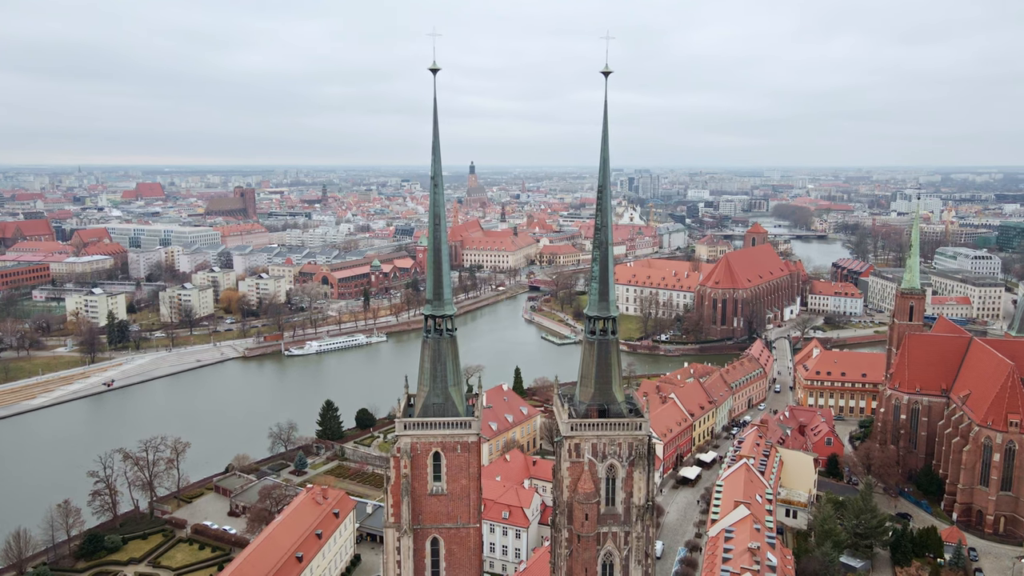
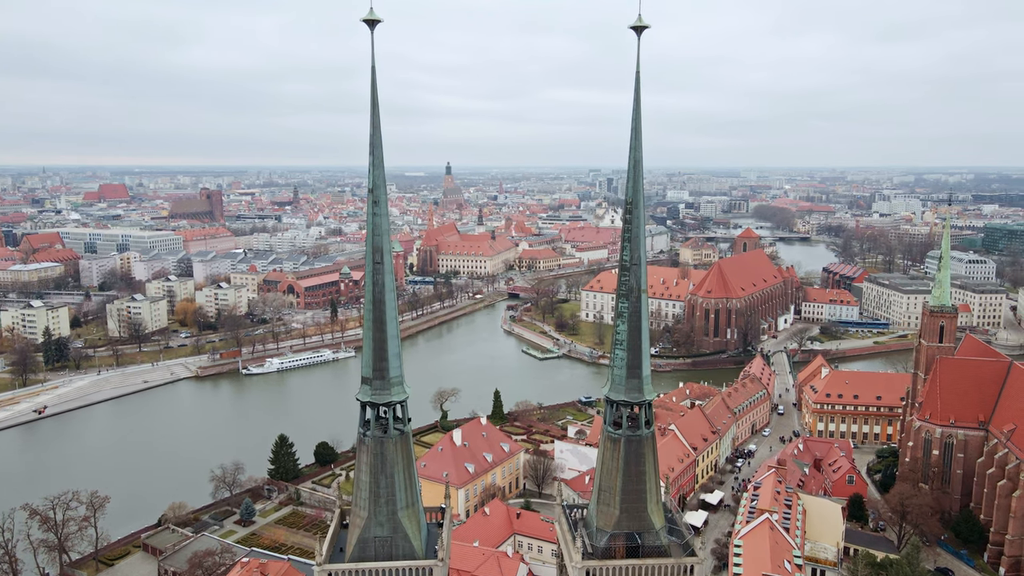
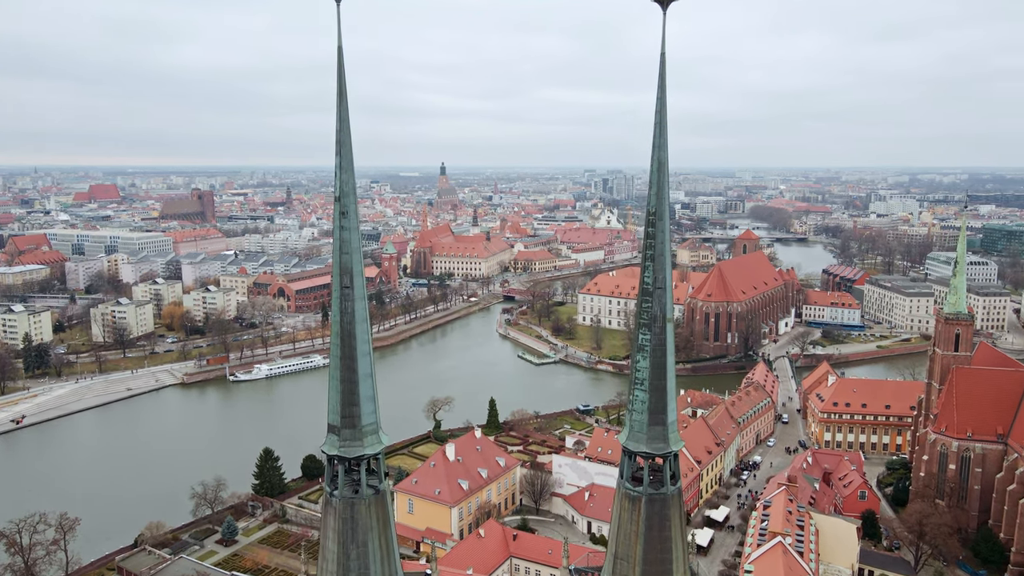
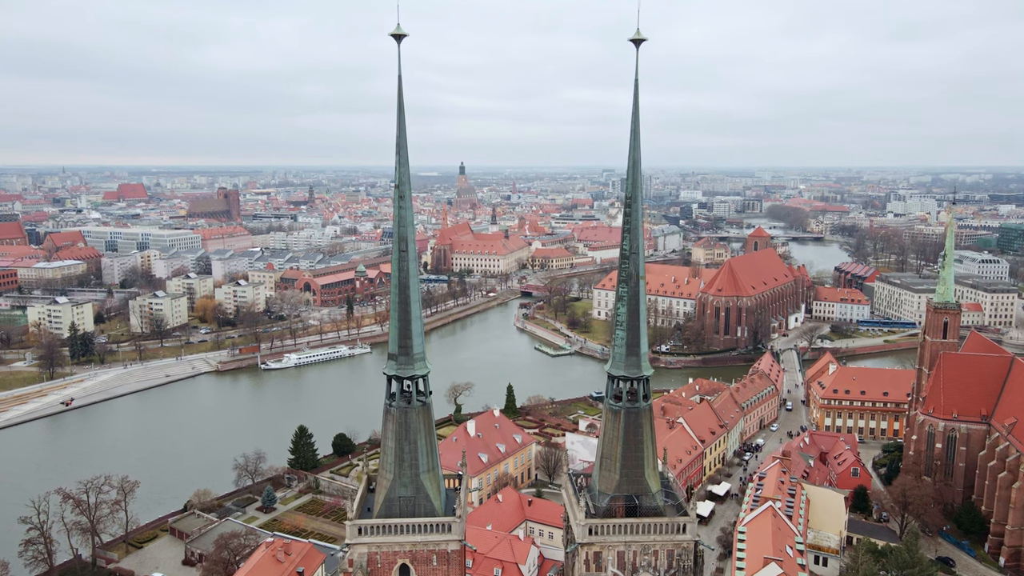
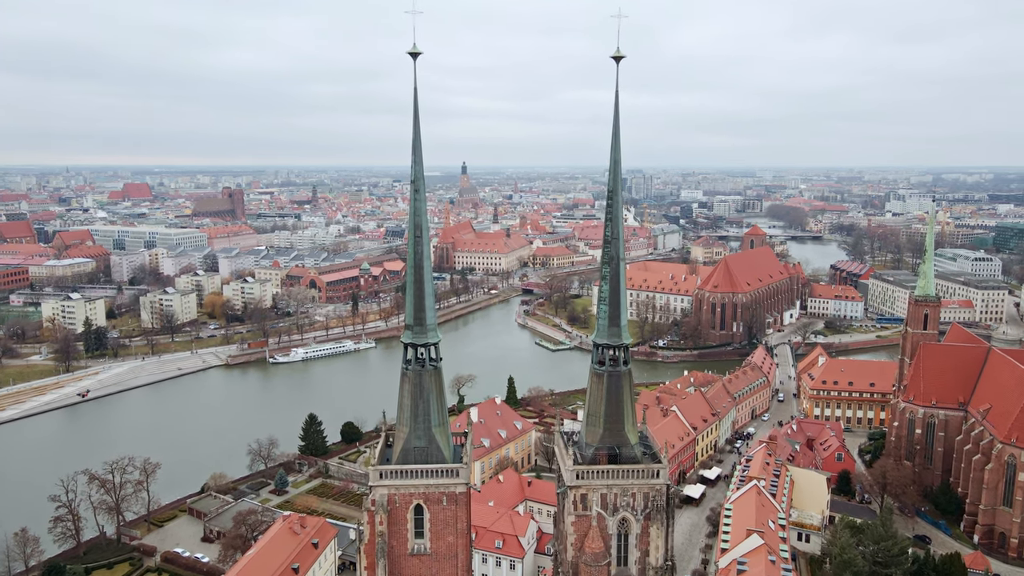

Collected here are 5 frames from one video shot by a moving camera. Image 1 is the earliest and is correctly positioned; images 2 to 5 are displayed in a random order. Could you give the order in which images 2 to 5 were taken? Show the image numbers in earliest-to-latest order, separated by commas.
5, 4, 2, 3
